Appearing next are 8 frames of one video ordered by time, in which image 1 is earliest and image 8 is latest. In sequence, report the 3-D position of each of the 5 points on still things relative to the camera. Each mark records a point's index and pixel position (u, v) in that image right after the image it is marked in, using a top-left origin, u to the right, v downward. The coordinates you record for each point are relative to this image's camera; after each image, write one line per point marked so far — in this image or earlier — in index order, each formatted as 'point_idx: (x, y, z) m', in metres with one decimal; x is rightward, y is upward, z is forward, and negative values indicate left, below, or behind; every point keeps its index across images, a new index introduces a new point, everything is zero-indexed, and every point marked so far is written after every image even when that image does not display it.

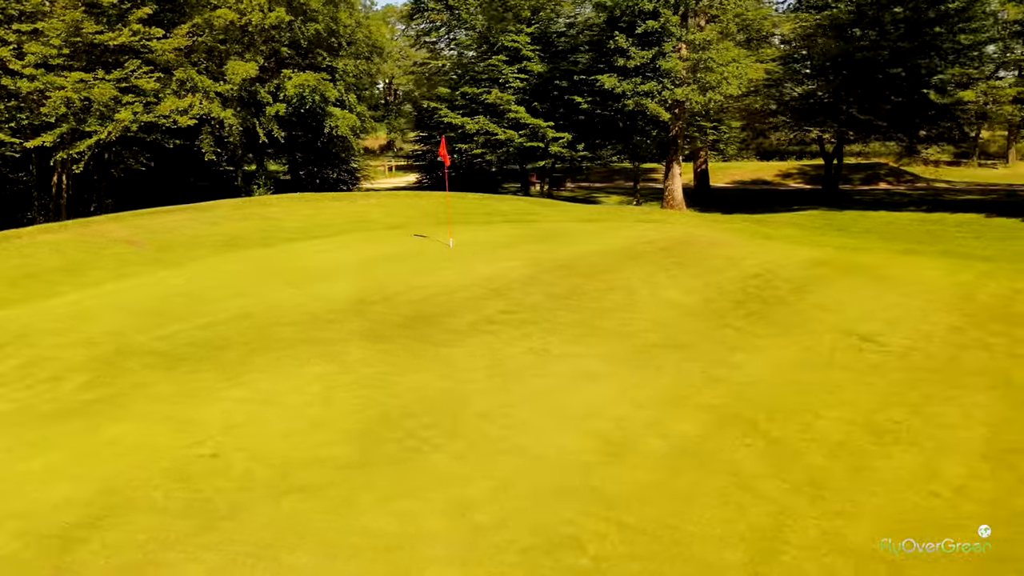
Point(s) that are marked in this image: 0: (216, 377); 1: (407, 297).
0: (-3.3, -1.0, +9.3) m
1: (-1.5, -0.1, +12.3) m
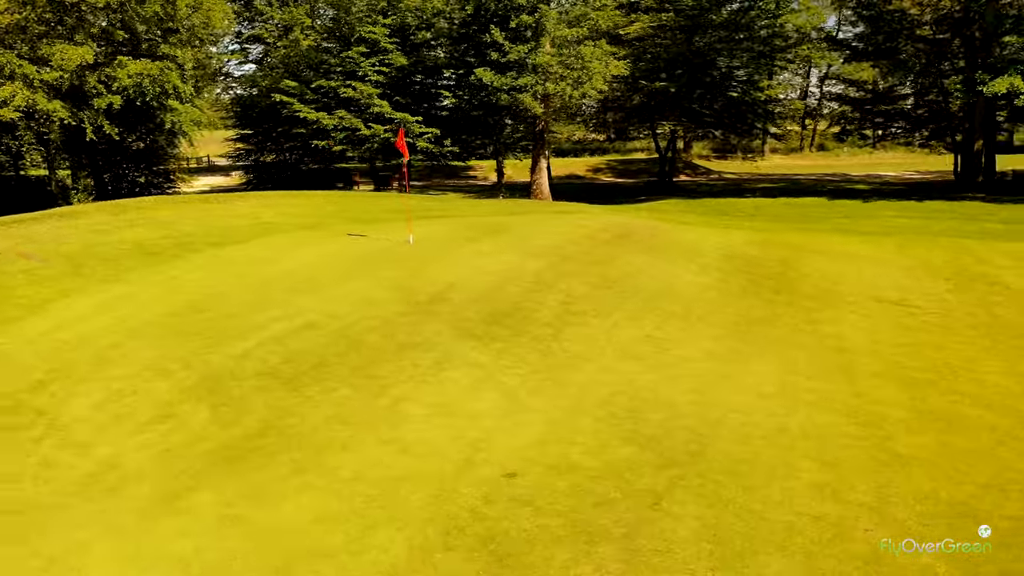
0: (-1.4, -1.0, +8.0) m
1: (-0.7, -0.1, +11.4) m
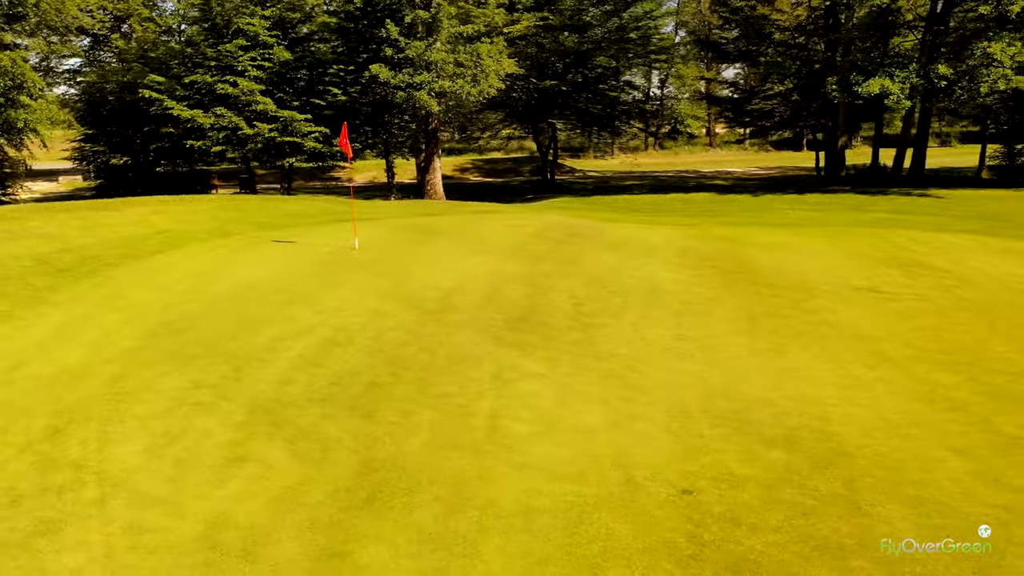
0: (-0.6, -1.1, +7.3) m
1: (-0.6, -0.2, +10.8) m
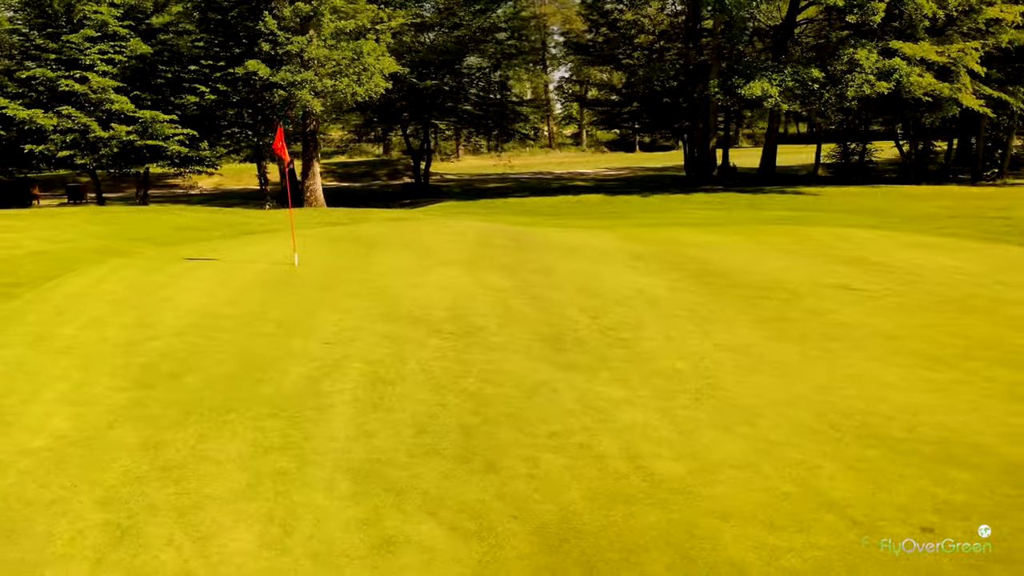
0: (+0.4, -1.3, +6.3) m
1: (-0.4, -0.4, +9.7) m
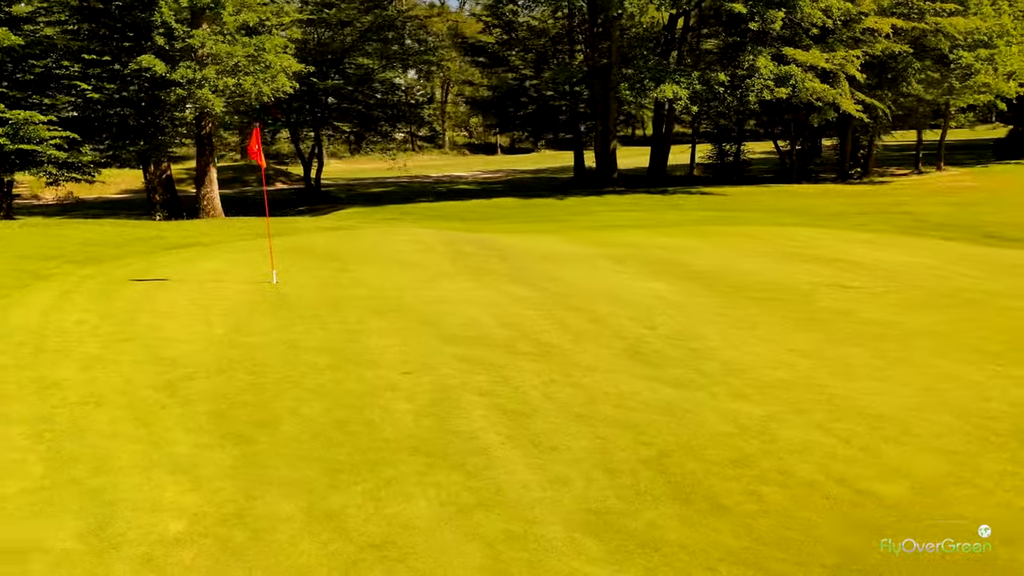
0: (+1.8, -1.4, +5.8) m
1: (+0.4, -0.5, +9.0) m
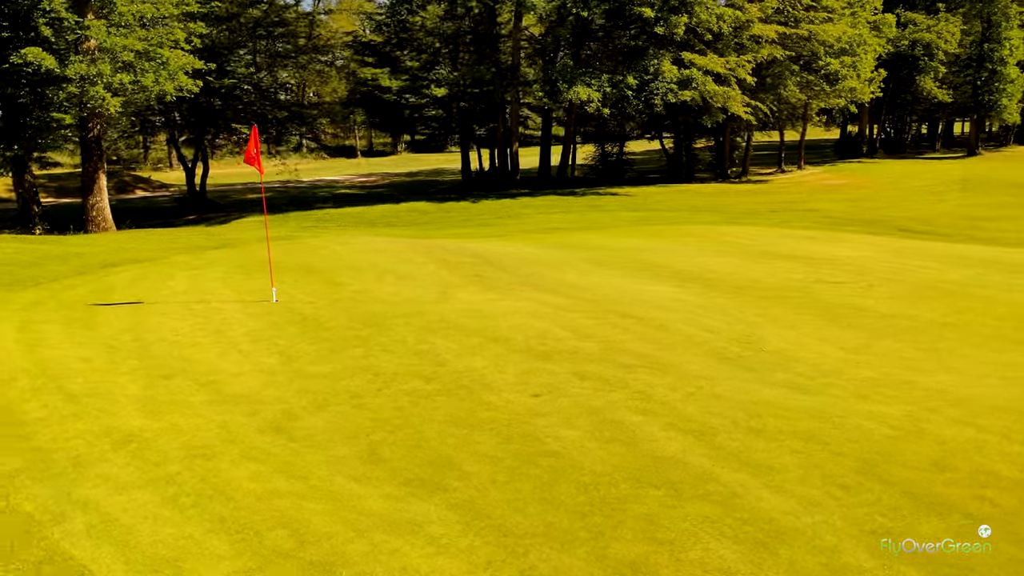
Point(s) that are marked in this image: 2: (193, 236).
0: (+3.3, -1.4, +5.7) m
1: (+1.2, -0.6, +8.6) m
2: (-6.8, +1.1, +17.6) m
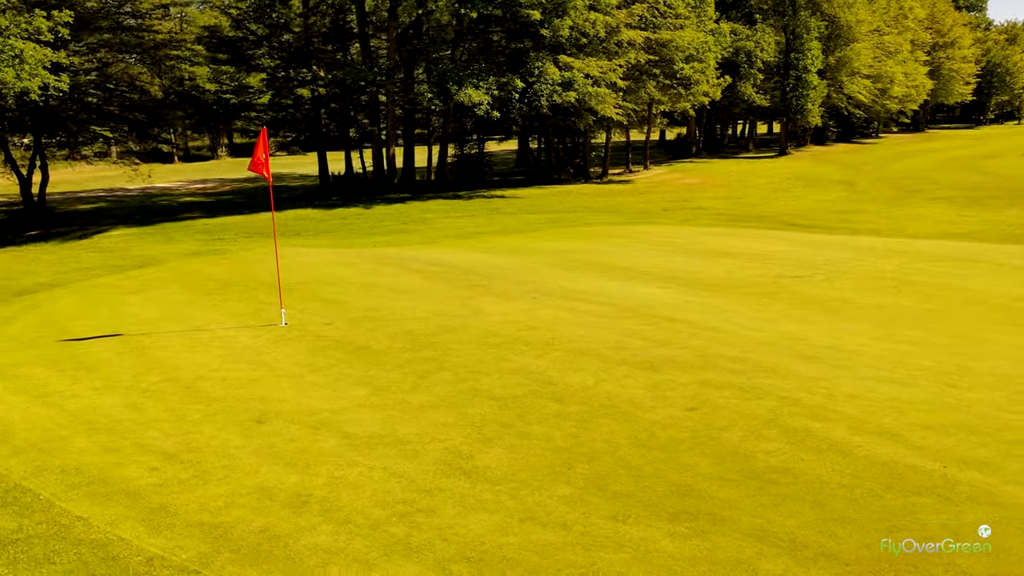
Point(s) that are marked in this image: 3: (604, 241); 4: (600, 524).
0: (+4.8, -1.3, +6.2) m
1: (+2.1, -0.6, +8.5) m
2: (-7.9, +0.6, +15.4) m
3: (+2.1, +1.1, +18.5) m
4: (+0.5, -1.4, +4.9) m
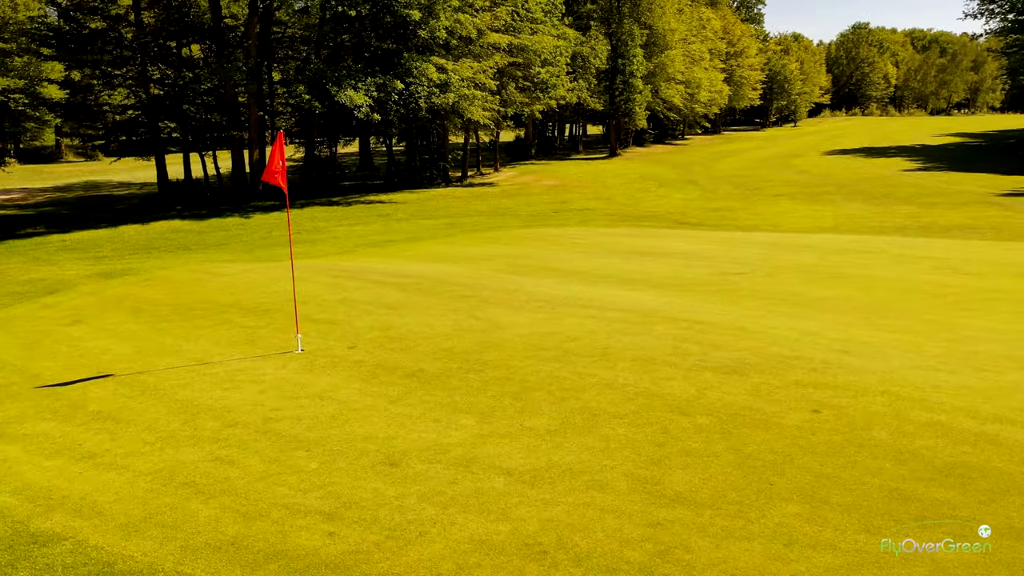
0: (+5.9, -1.2, +7.0) m
1: (+2.7, -0.7, +8.6) m
2: (-8.6, +0.1, +13.0) m
3: (+0.3, +1.0, +18.3) m
4: (+2.0, -1.5, +4.7) m
